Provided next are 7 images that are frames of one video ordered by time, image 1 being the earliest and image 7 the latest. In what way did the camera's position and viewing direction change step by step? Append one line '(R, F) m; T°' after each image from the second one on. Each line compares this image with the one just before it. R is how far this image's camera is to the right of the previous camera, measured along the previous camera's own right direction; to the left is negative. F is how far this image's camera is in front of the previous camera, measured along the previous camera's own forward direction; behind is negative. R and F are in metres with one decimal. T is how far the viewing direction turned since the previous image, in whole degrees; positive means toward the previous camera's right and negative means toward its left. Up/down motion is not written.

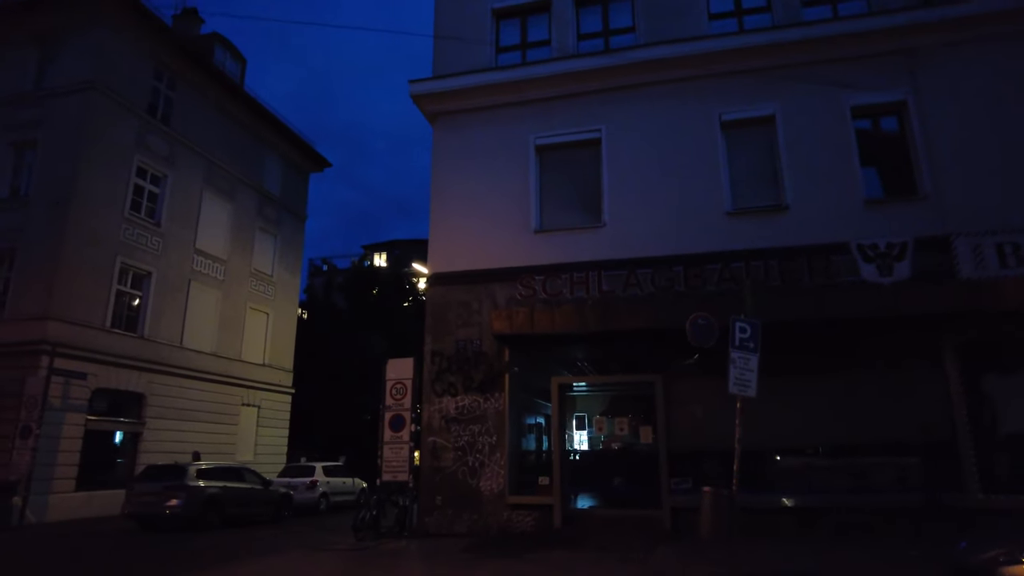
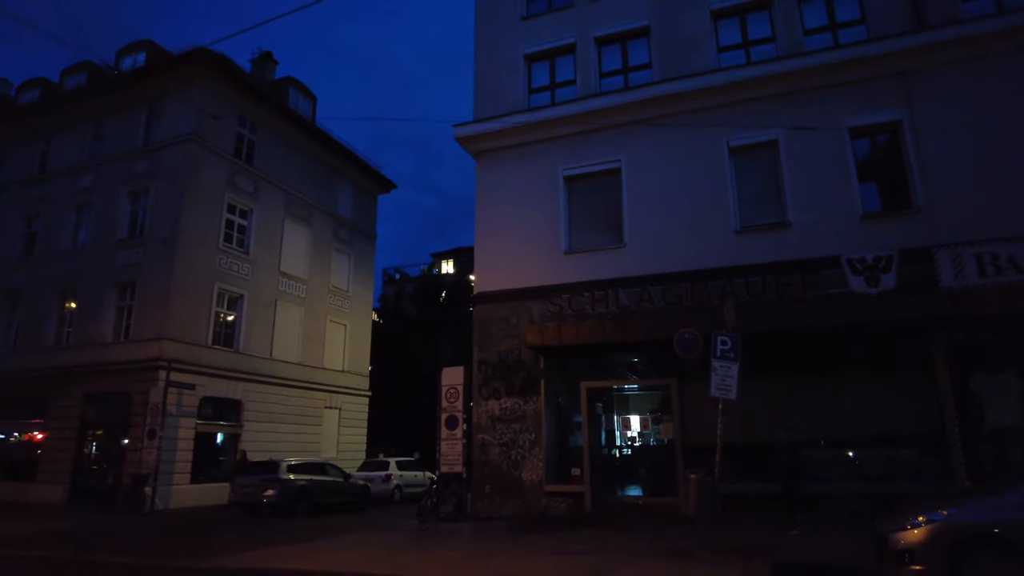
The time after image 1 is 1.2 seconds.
(+0.8, -1.7) m; -6°
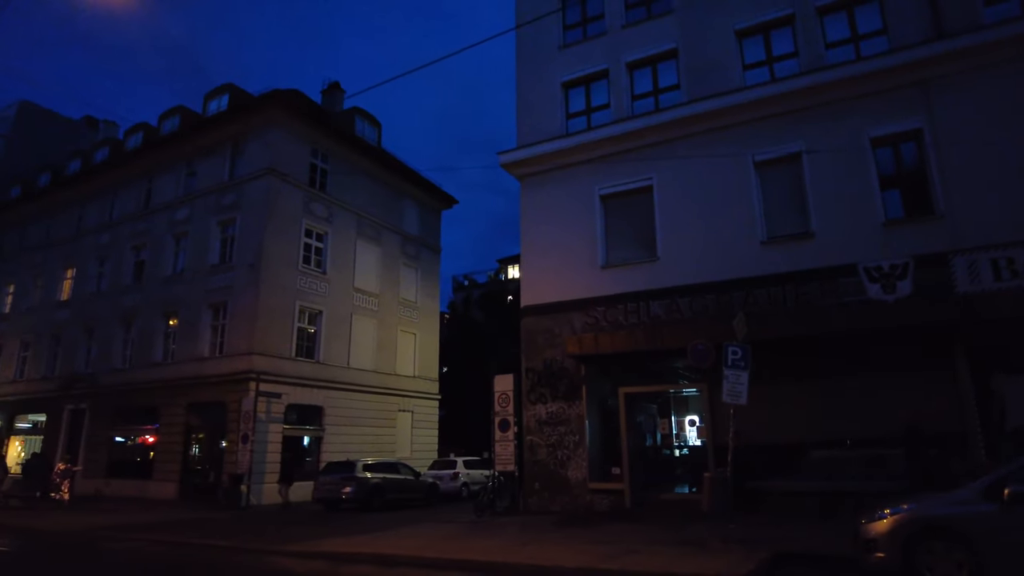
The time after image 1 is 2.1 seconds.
(+0.8, -1.2) m; -7°
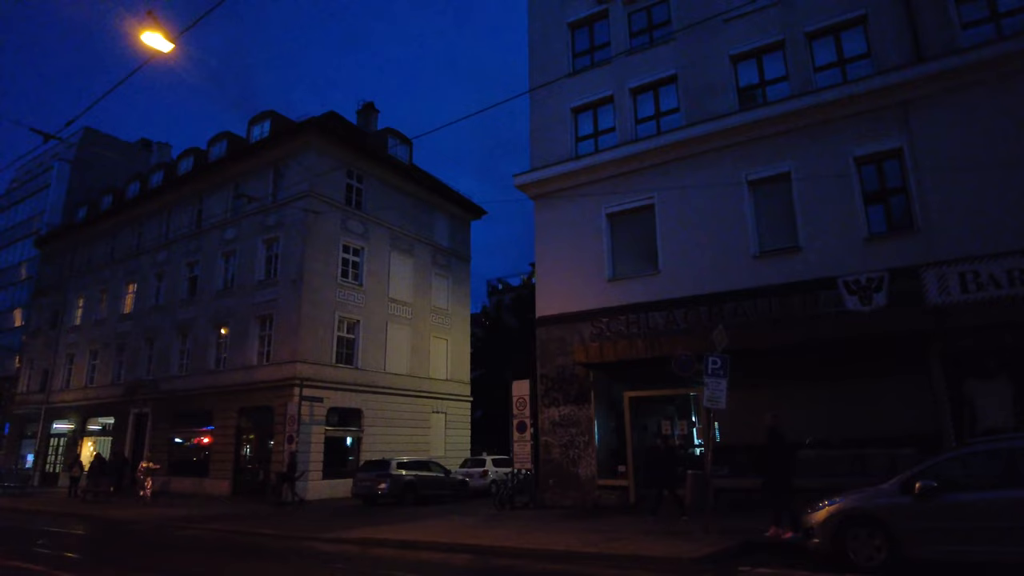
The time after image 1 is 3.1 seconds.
(+0.7, -1.4) m; -4°
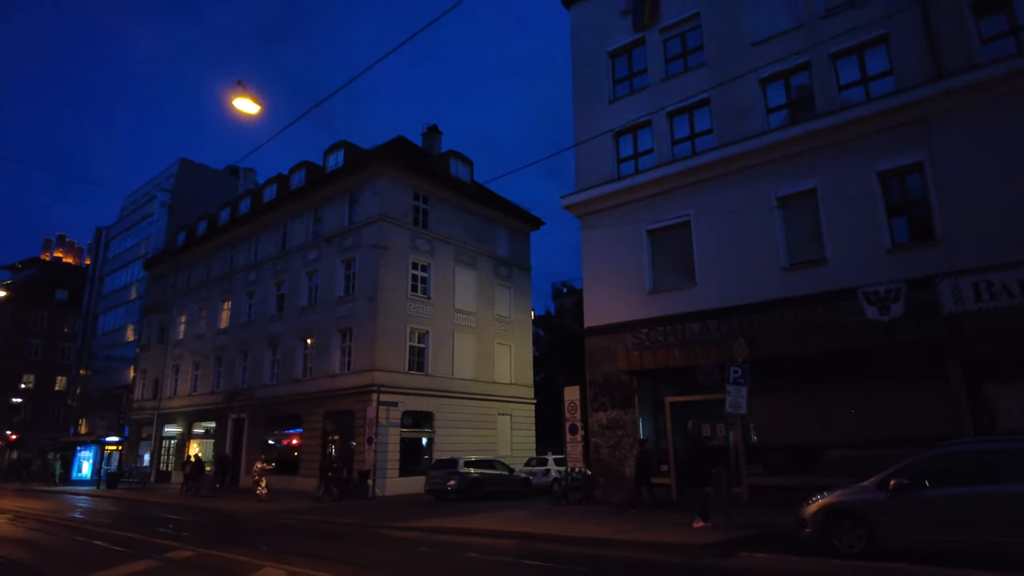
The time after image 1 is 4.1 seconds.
(+0.7, -1.6) m; -6°
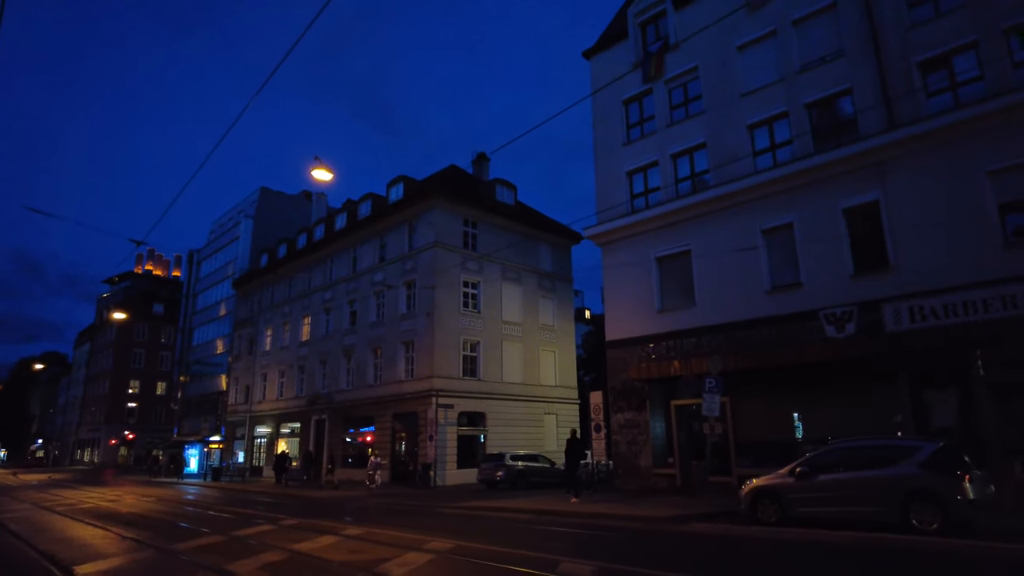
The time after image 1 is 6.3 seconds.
(+1.2, -3.5) m; -6°
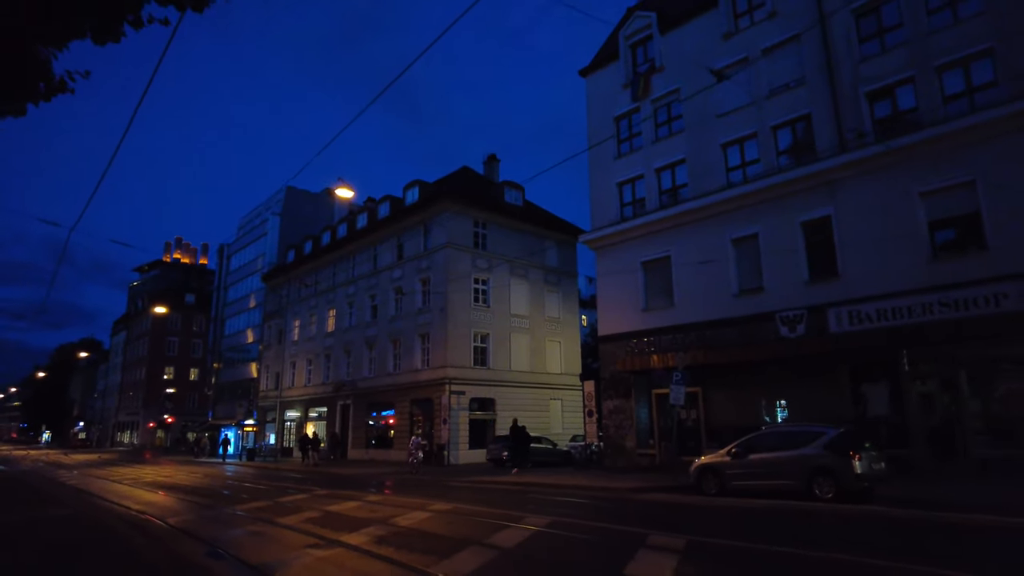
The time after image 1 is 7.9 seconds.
(+0.7, -2.7) m; -2°
